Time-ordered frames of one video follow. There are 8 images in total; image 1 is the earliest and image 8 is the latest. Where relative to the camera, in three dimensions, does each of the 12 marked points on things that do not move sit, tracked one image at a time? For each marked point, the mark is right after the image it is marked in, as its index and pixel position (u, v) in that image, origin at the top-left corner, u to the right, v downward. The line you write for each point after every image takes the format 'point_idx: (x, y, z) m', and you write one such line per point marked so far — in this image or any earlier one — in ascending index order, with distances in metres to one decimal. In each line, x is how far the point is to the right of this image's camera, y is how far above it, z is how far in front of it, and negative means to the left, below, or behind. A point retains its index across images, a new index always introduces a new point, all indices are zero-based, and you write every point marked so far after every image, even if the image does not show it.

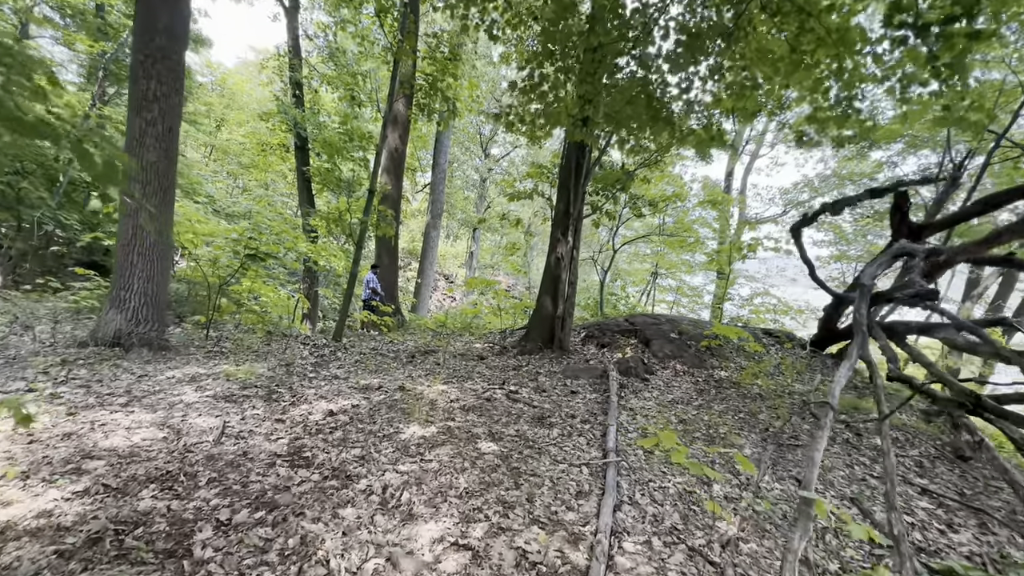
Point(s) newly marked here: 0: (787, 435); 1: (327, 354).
0: (+2.5, -1.3, +4.1) m
1: (-2.6, -0.9, +6.4) m
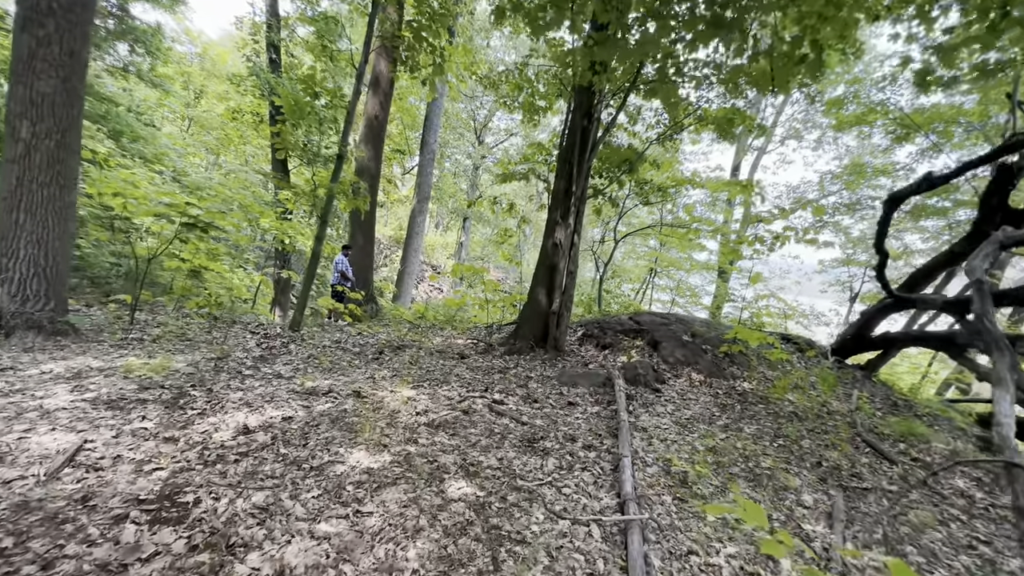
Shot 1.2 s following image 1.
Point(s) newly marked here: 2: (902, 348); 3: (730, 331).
0: (+2.4, -1.3, +3.2) m
1: (-2.7, -0.7, +5.3) m
2: (+5.2, -0.8, +6.0) m
3: (+2.8, -0.6, +5.8) m
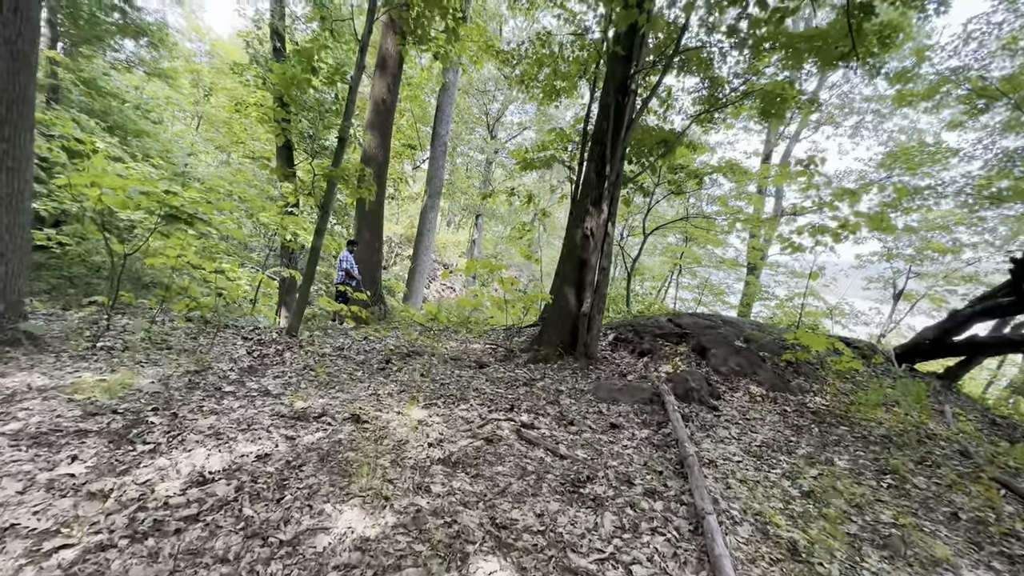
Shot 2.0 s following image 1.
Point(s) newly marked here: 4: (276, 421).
0: (+2.6, -1.3, +2.4) m
1: (-2.5, -0.7, +4.7) m
2: (+5.5, -0.8, +5.2) m
3: (+3.1, -0.5, +5.0) m
4: (-1.5, -0.9, +2.9) m
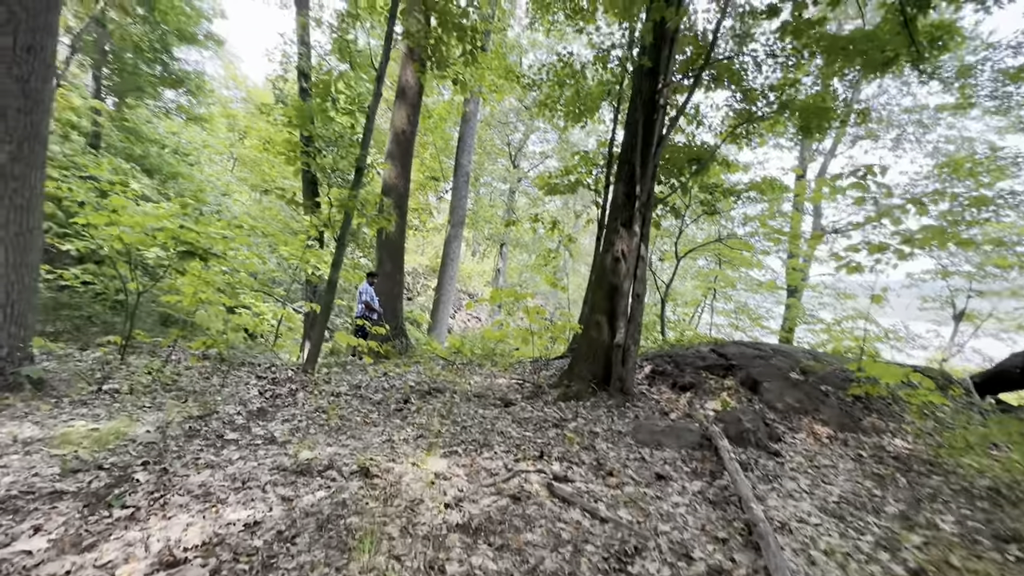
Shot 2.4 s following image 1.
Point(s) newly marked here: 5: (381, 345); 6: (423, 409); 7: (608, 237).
0: (+2.8, -1.4, +1.9) m
1: (-2.2, -1.1, +4.4) m
2: (+5.7, -1.0, +4.4) m
3: (+3.4, -0.8, +4.4) m
4: (-1.4, -1.1, +2.6) m
5: (-1.8, -0.8, +6.3) m
6: (-0.8, -1.1, +4.2) m
7: (+1.1, +0.6, +5.0) m
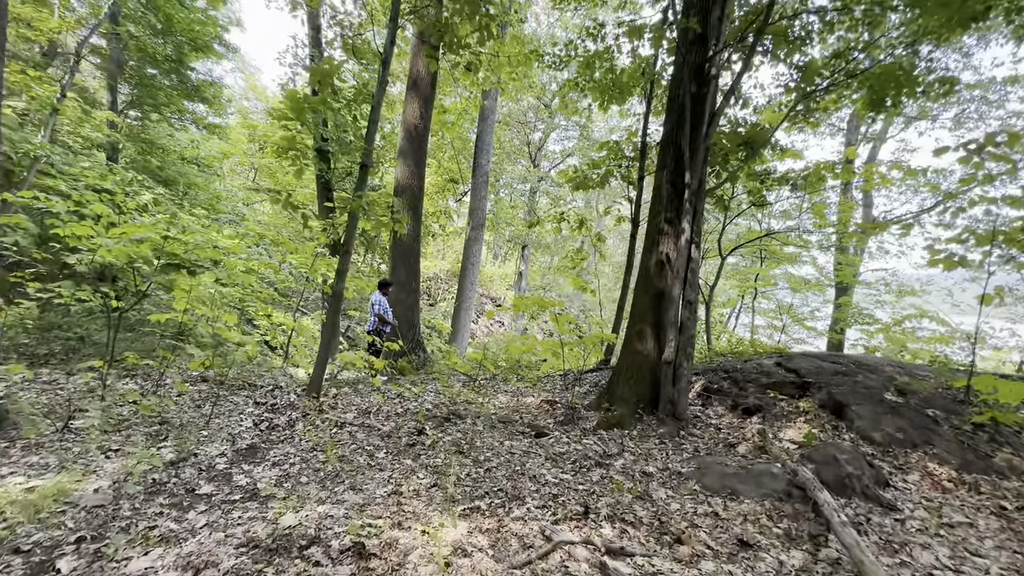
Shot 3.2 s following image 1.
0: (+2.9, -1.4, +1.0) m
1: (-1.9, -1.2, +3.8) m
2: (+6.0, -0.9, +3.5) m
3: (+3.6, -0.8, +3.6) m
4: (-1.2, -1.2, +2.0) m
5: (-1.5, -0.9, +5.7) m
6: (-0.6, -1.2, +3.6) m
7: (+1.3, +0.5, +4.3) m
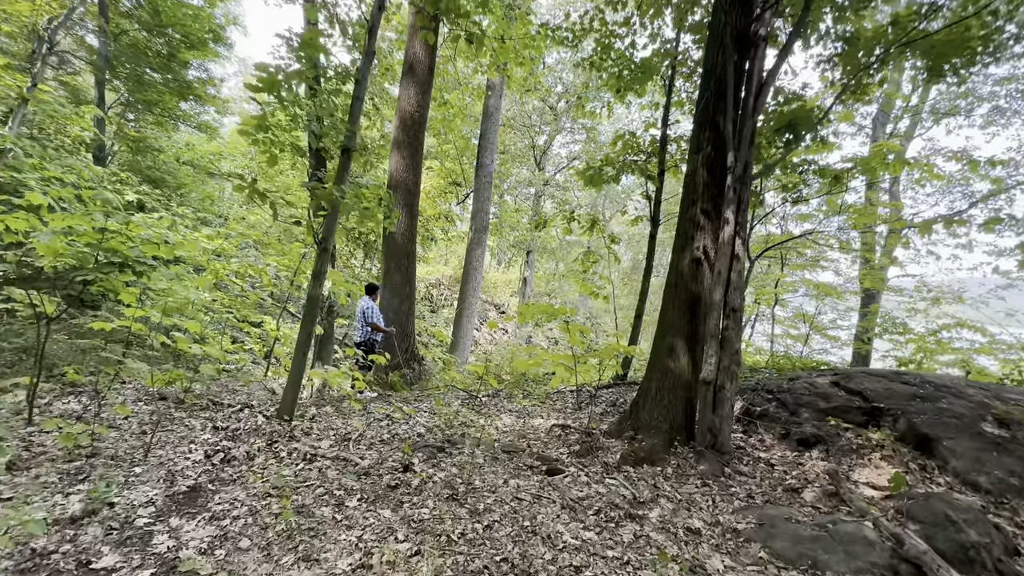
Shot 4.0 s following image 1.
0: (+2.9, -1.4, +0.3) m
1: (-1.9, -1.2, +3.1) m
2: (+6.0, -0.9, +2.7) m
3: (+3.7, -0.8, +2.9) m
4: (-1.1, -1.2, +1.3) m
5: (-1.4, -1.0, +5.0) m
6: (-0.5, -1.2, +2.9) m
7: (+1.4, +0.5, +3.6) m
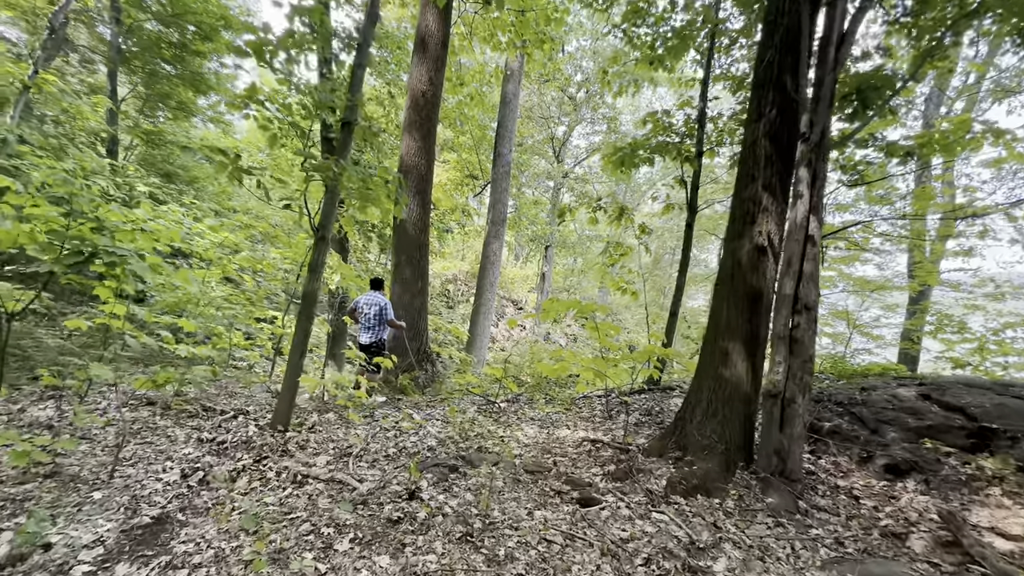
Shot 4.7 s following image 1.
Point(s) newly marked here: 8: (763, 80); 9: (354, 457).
0: (+3.0, -1.4, -0.3) m
1: (-1.7, -1.2, +2.7) m
2: (+6.2, -0.9, +2.0) m
3: (+3.8, -0.8, +2.2) m
4: (-1.1, -1.2, +0.8) m
5: (-1.2, -0.9, +4.5) m
6: (-0.4, -1.2, +2.4) m
7: (+1.5, +0.5, +3.0) m
8: (+1.7, +1.4, +3.0) m
9: (-1.1, -1.2, +3.2) m
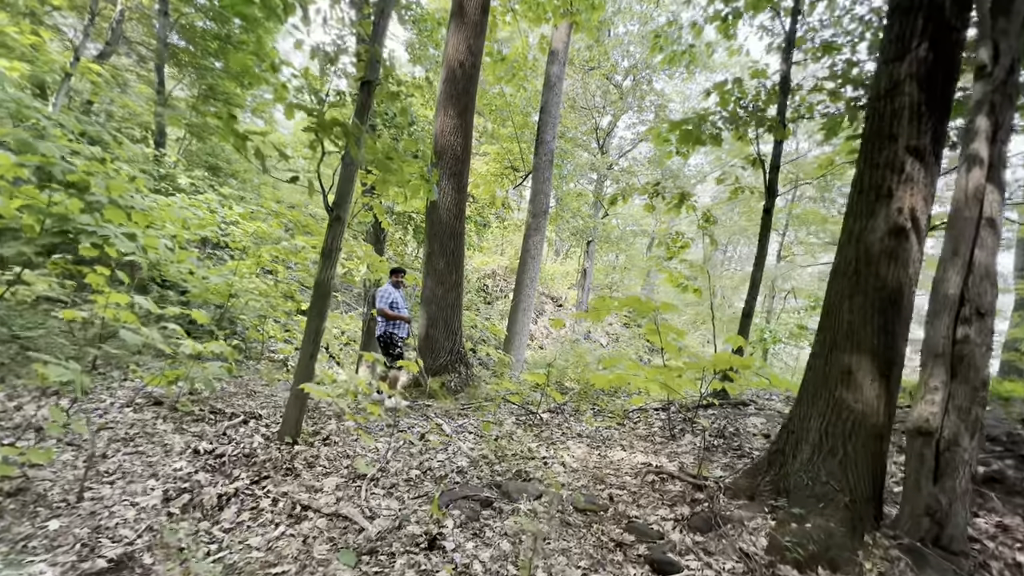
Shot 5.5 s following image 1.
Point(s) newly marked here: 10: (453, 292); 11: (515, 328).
0: (+2.9, -1.4, -1.2) m
1: (-1.5, -1.1, +2.2) m
2: (+6.3, -1.0, +0.8) m
3: (+4.0, -0.8, +1.3) m
4: (-1.0, -1.1, +0.3) m
5: (-0.8, -0.9, +4.0) m
6: (-0.2, -1.2, +1.8) m
7: (+1.8, +0.5, +2.2) m
8: (+2.0, +1.4, +2.2) m
9: (-0.8, -1.1, +2.7) m
10: (-0.7, 0.0, +5.1) m
11: (+0.1, -0.8, +9.4) m
